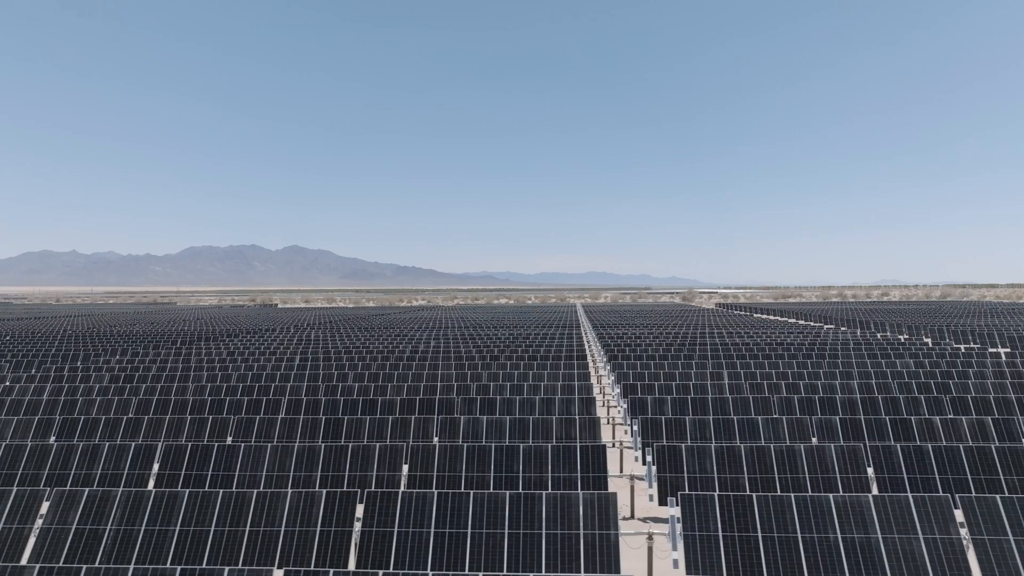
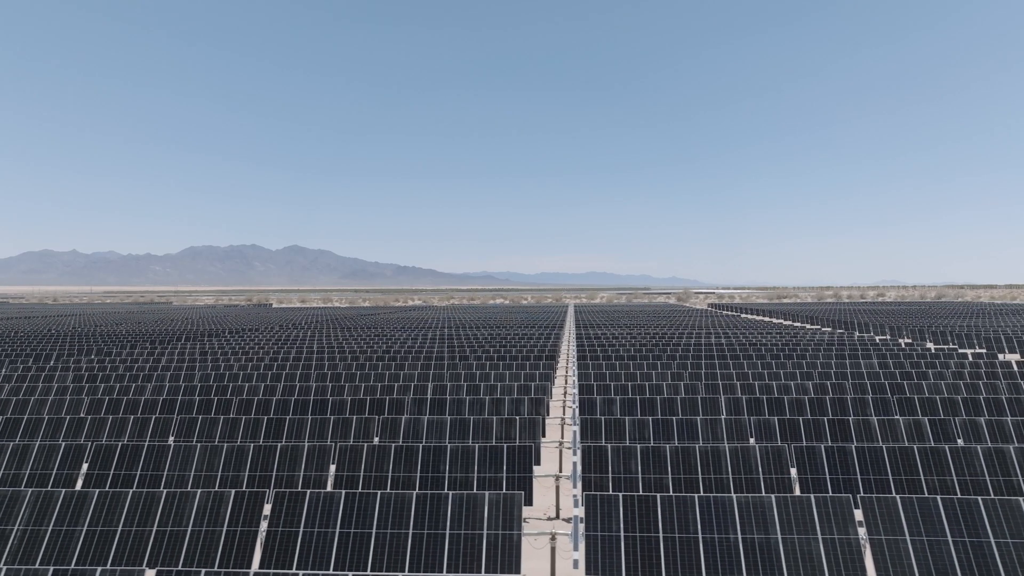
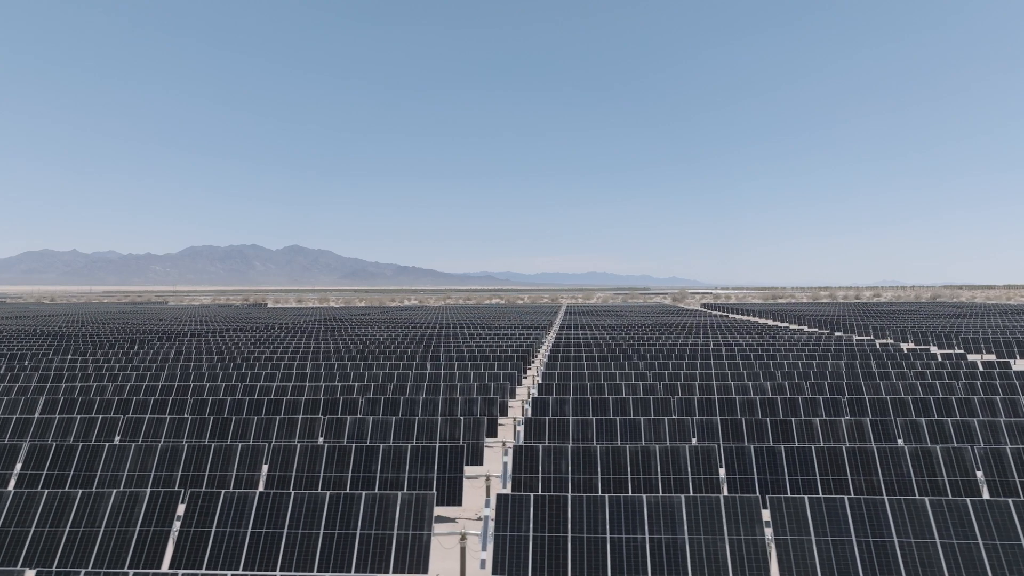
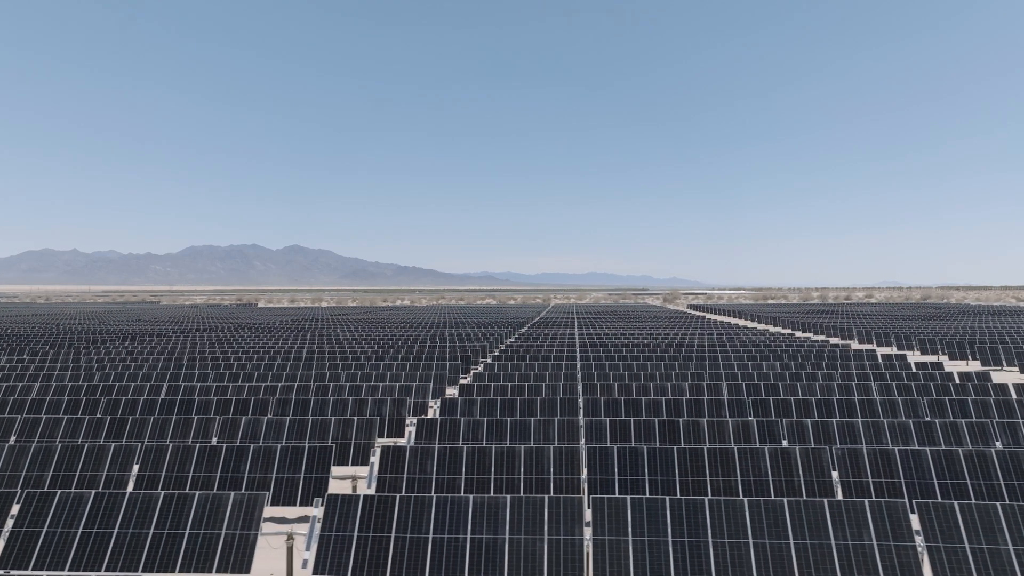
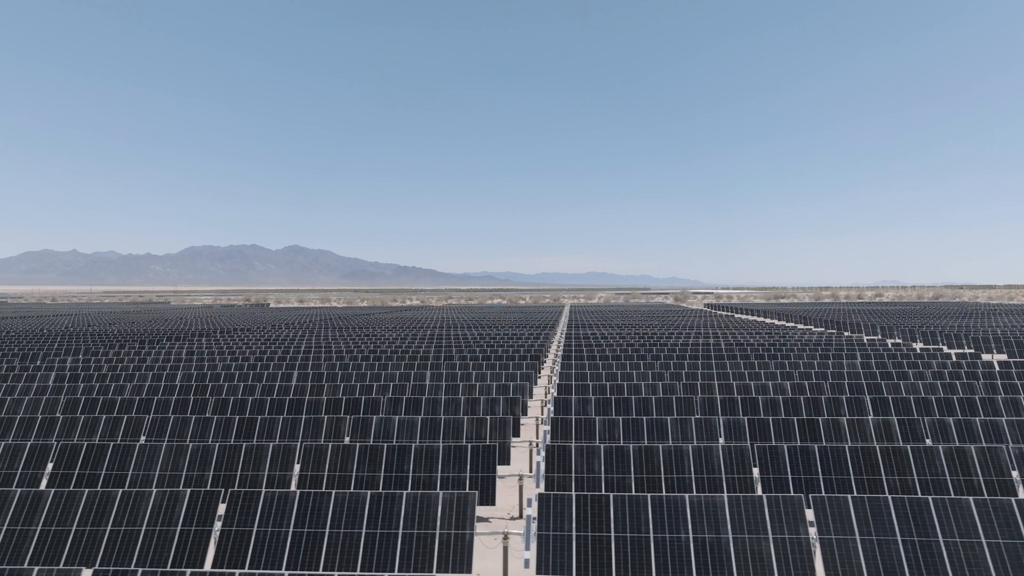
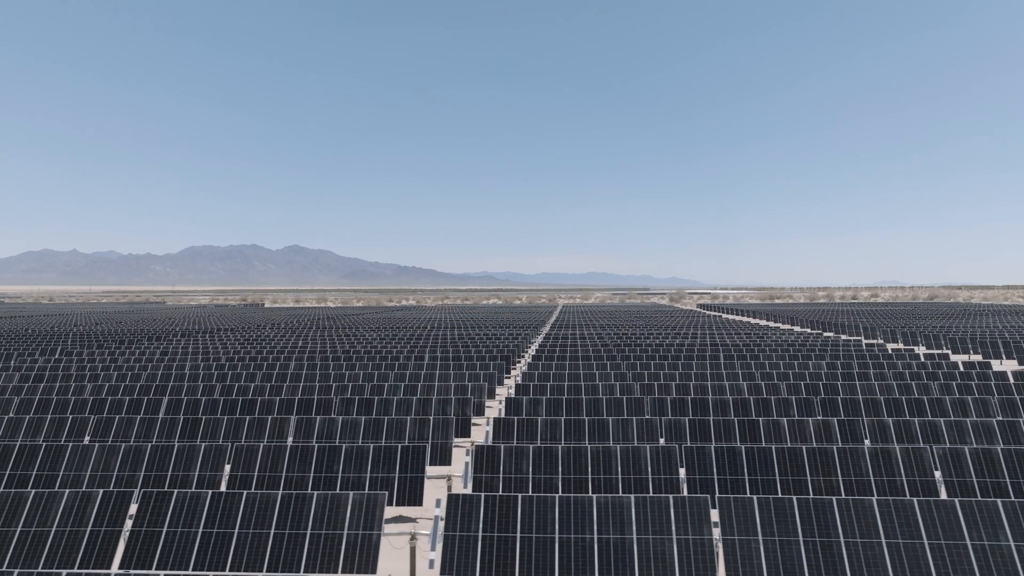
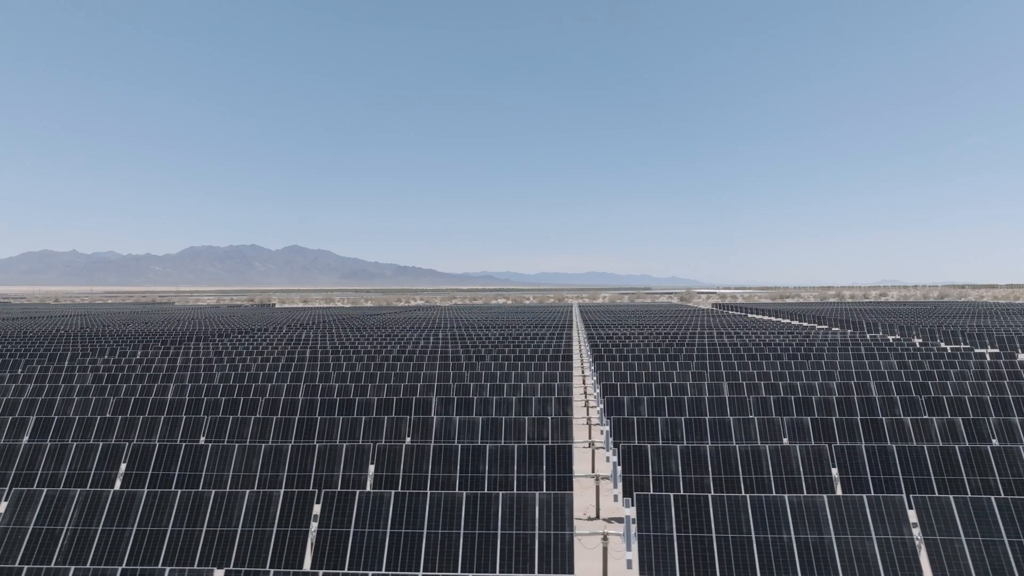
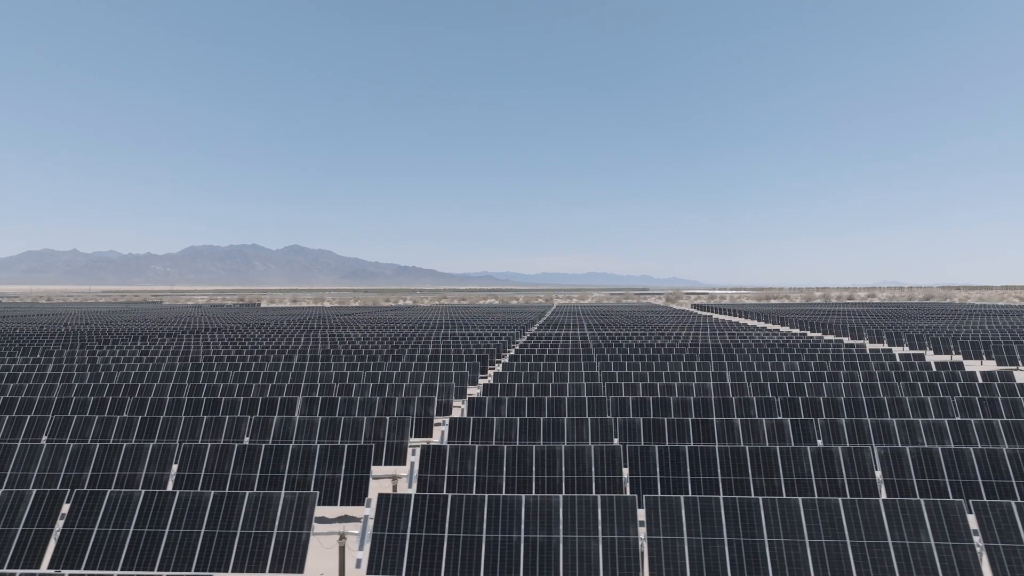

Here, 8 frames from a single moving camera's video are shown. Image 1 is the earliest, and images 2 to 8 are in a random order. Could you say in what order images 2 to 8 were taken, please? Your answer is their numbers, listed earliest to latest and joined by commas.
7, 2, 5, 3, 6, 8, 4
